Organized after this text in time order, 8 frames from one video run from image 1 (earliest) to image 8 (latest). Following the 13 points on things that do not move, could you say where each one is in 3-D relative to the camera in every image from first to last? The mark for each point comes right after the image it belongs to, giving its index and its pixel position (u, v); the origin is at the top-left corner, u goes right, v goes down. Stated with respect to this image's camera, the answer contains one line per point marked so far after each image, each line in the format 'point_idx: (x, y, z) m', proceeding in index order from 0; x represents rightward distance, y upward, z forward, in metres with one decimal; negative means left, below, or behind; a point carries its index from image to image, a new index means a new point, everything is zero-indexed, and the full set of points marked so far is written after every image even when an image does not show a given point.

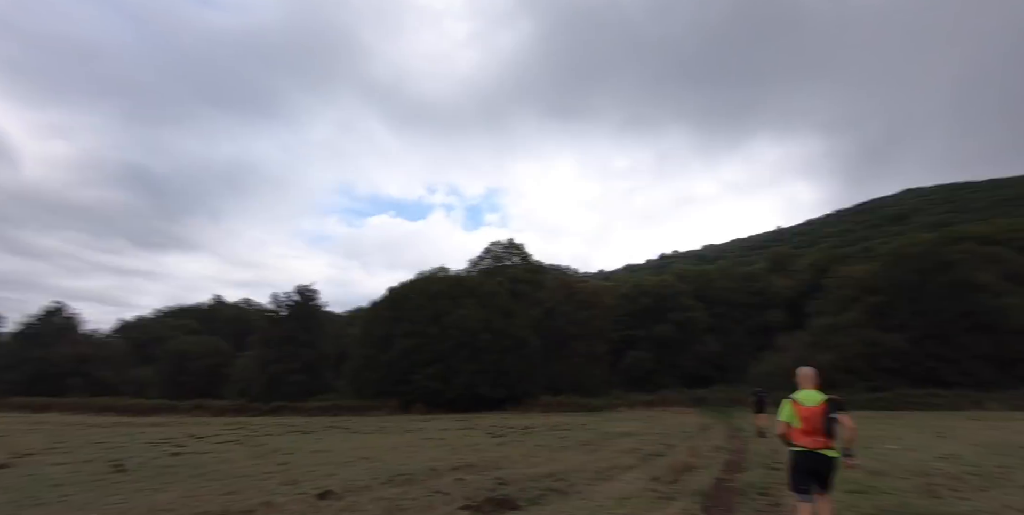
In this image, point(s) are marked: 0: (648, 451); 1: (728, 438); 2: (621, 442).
0: (+4.5, -5.3, +14.7) m
1: (+8.4, -6.4, +18.5) m
2: (+4.3, -6.5, +18.1) m
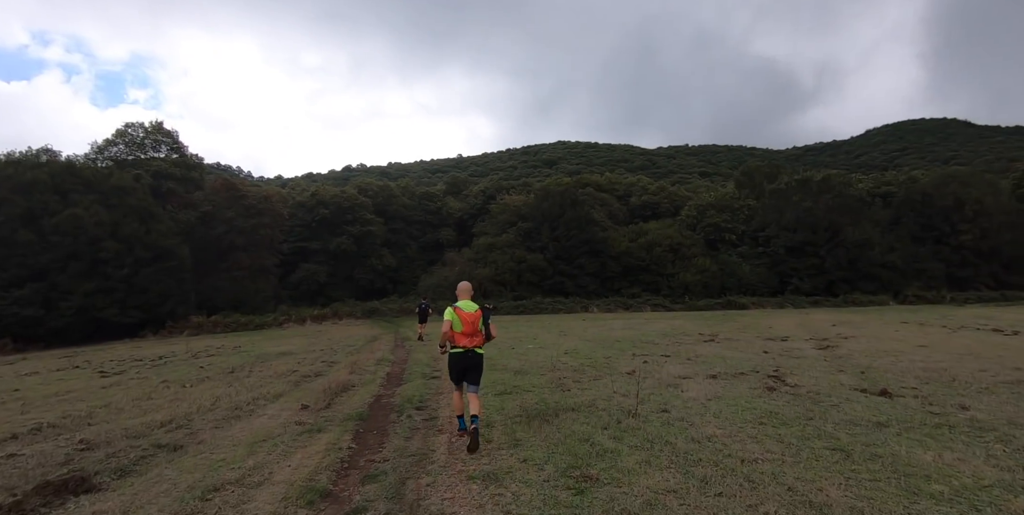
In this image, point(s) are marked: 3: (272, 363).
0: (+1.7, -2.5, +15.1) m
1: (+4.4, -3.0, +19.9) m
2: (+0.5, -2.9, +18.5) m
3: (-6.0, -2.6, +12.5) m
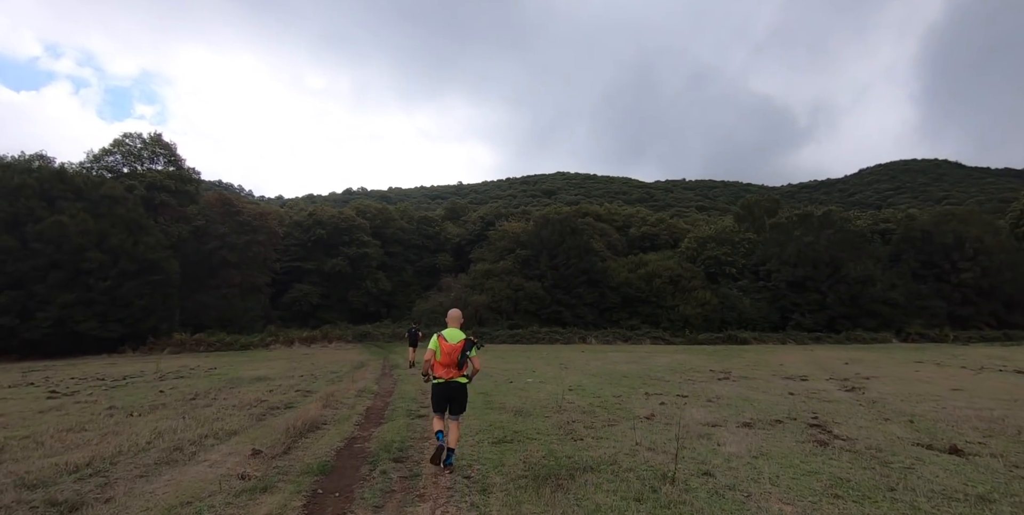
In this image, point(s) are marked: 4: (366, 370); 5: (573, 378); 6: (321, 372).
0: (+1.6, -3.2, +13.8) m
1: (+4.3, -4.0, +18.6) m
2: (+0.4, -3.7, +17.2) m
3: (-6.1, -2.9, +11.2) m
4: (-4.8, -3.7, +16.3) m
5: (+1.5, -3.0, +12.4) m
6: (-6.0, -3.5, +15.4) m
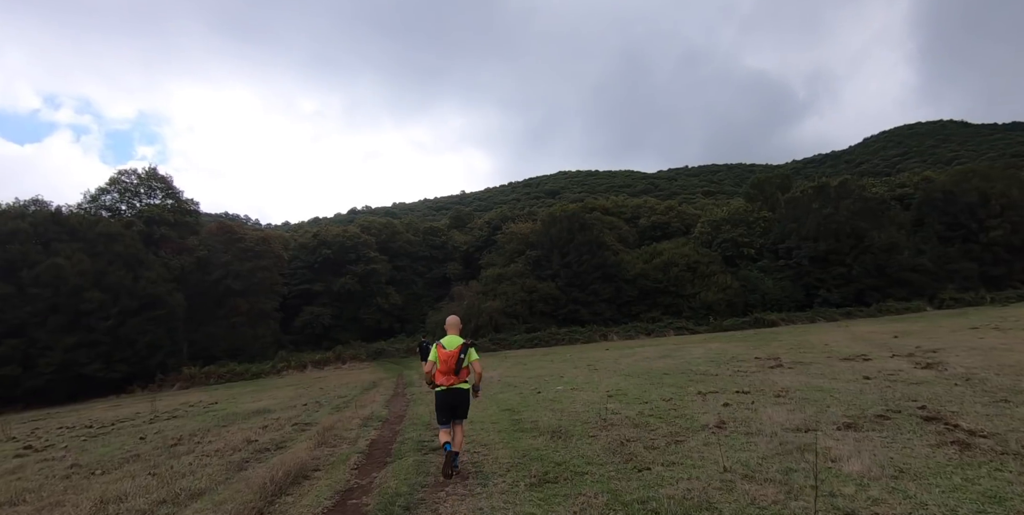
0: (+2.2, -2.9, +12.3) m
1: (+5.1, -3.5, +17.1) m
2: (+1.1, -3.6, +15.7) m
3: (-5.5, -3.3, +9.8) m
4: (-4.1, -4.0, +15.0) m
5: (+2.1, -2.7, +10.9) m
6: (-5.2, -3.9, +14.0) m
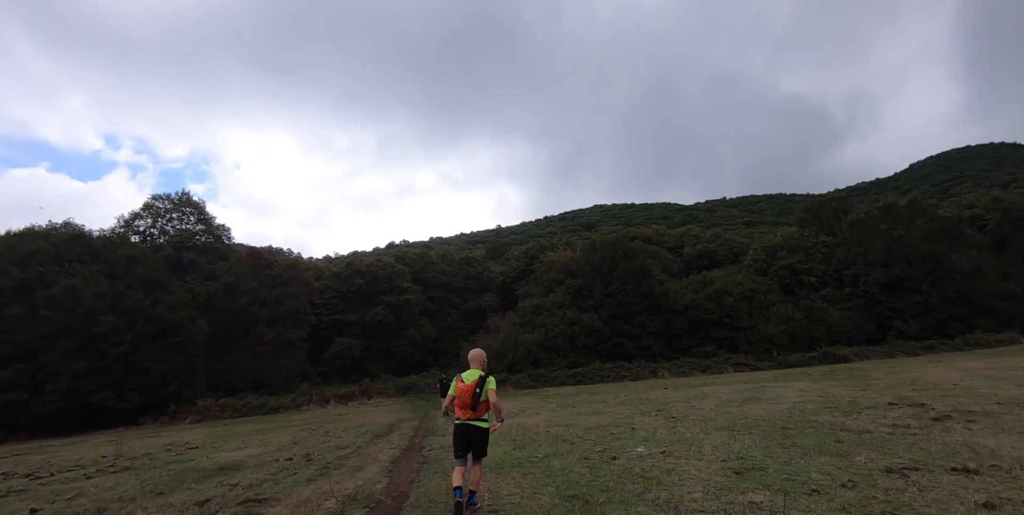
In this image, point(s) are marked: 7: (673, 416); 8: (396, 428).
0: (+3.2, -3.0, +8.9) m
1: (+6.3, -3.9, +13.4) m
2: (+2.3, -3.9, +12.3) m
3: (-4.7, -3.3, +6.9) m
4: (-2.9, -4.3, +11.9) m
5: (+3.0, -2.7, +7.5) m
6: (-4.2, -4.2, +11.0) m
7: (+3.6, -3.6, +11.3) m
8: (-3.3, -4.7, +13.7) m
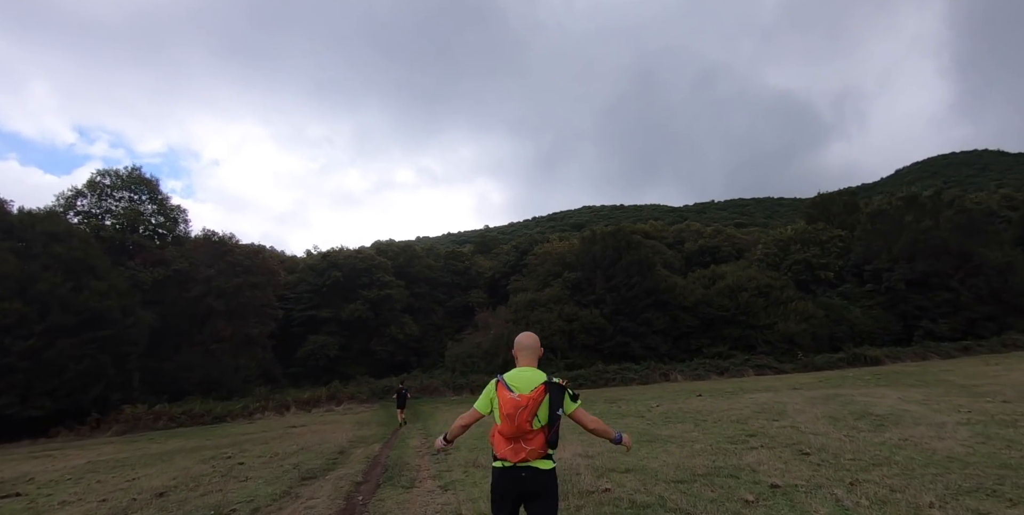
0: (+3.5, -2.0, +4.3) m
1: (+6.5, -3.0, +8.9) m
2: (+2.5, -2.9, +7.6) m
3: (-4.3, -2.2, +2.1) m
4: (-2.7, -3.2, +7.1) m
5: (+3.3, -1.7, +2.9) m
6: (-3.9, -3.1, +6.2) m
7: (+3.9, -2.6, +6.7) m
8: (-3.1, -3.6, +8.9) m
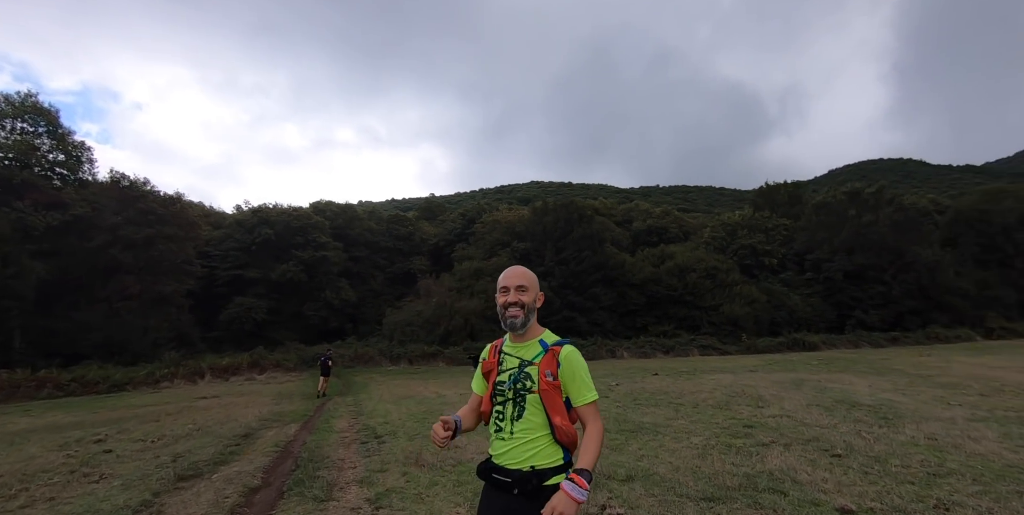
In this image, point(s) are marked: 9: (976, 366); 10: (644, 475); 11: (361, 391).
0: (+3.3, -1.7, +2.9) m
1: (+5.8, -2.5, +7.8) m
2: (+2.0, -2.3, +6.2) m
3: (-4.2, -1.5, -0.1) m
4: (-3.2, -2.4, +5.1) m
5: (+3.3, -1.4, +1.5) m
6: (-4.3, -2.2, +4.1) m
7: (+3.5, -2.1, +5.4) m
8: (-3.8, -2.7, +6.9) m
9: (+17.5, -4.1, +18.5) m
10: (+1.2, -2.1, +4.8) m
11: (-5.2, -4.7, +17.4) m
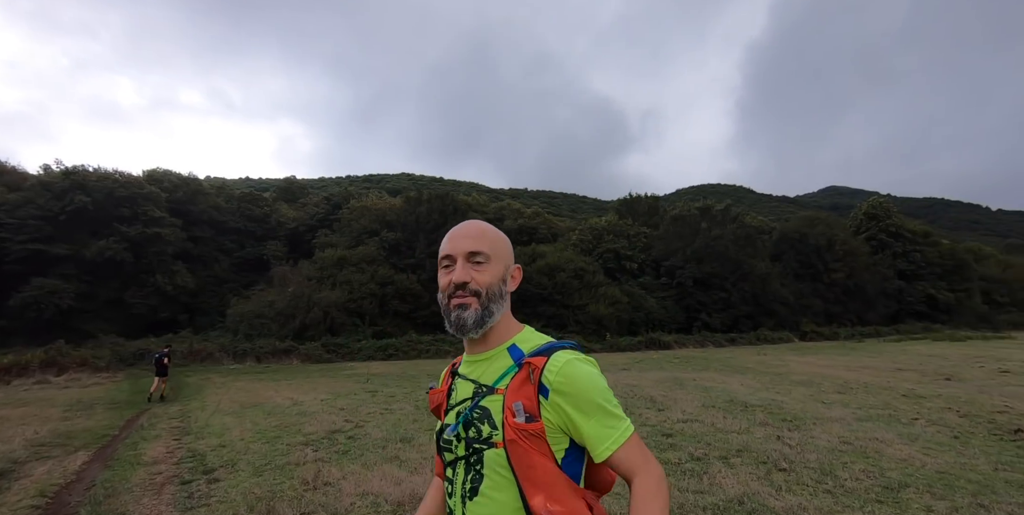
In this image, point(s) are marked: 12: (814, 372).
0: (+3.1, -1.6, +2.3) m
1: (+4.2, -2.5, +7.7) m
2: (+1.0, -2.1, +5.2) m
3: (-3.4, -1.1, -2.5) m
4: (-3.8, -1.9, +2.8) m
5: (+3.5, -1.4, +1.0) m
6: (-4.6, -1.7, +1.6) m
7: (+2.6, -2.0, +4.8) m
8: (-4.8, -2.2, +4.4) m
9: (+12.7, -4.6, +21.1) m
10: (+0.6, -1.9, +3.6) m
11: (-8.9, -3.9, +14.2) m
12: (+11.3, -4.1, +17.8) m
